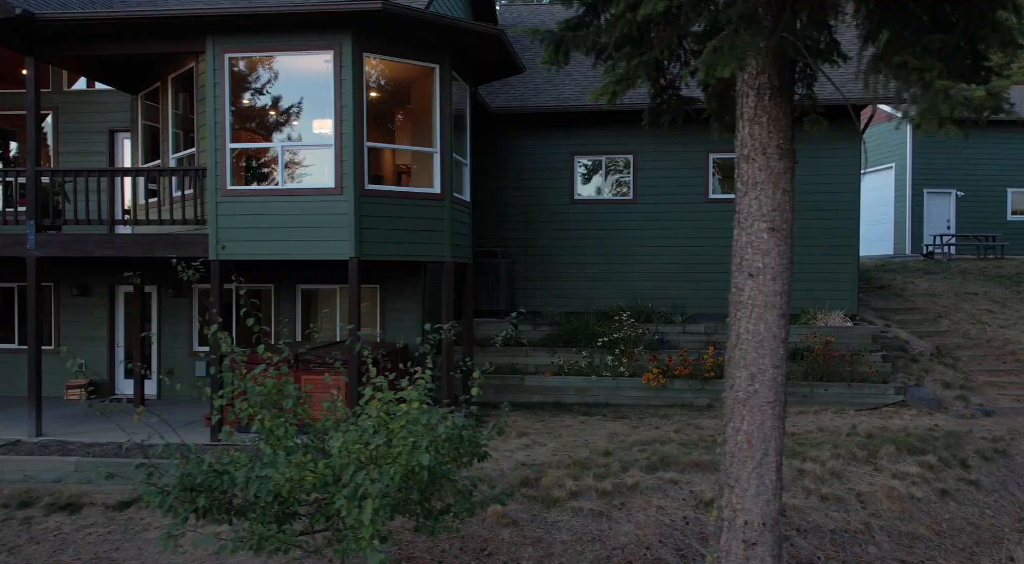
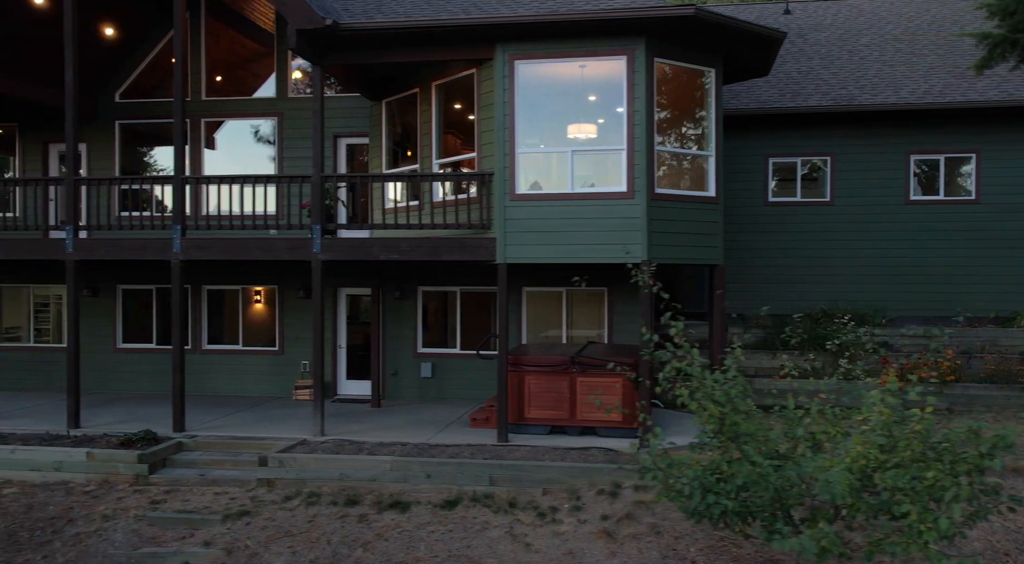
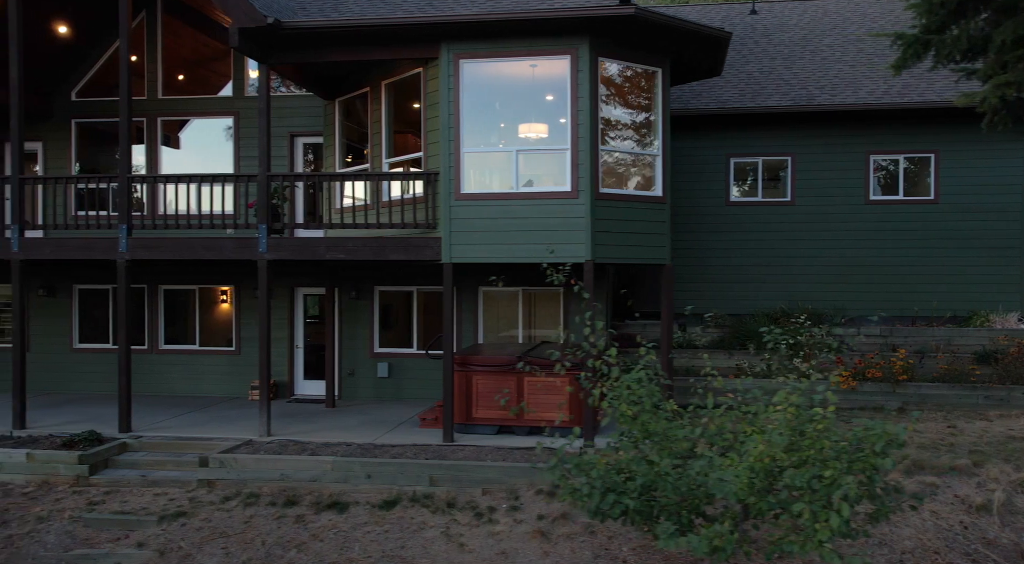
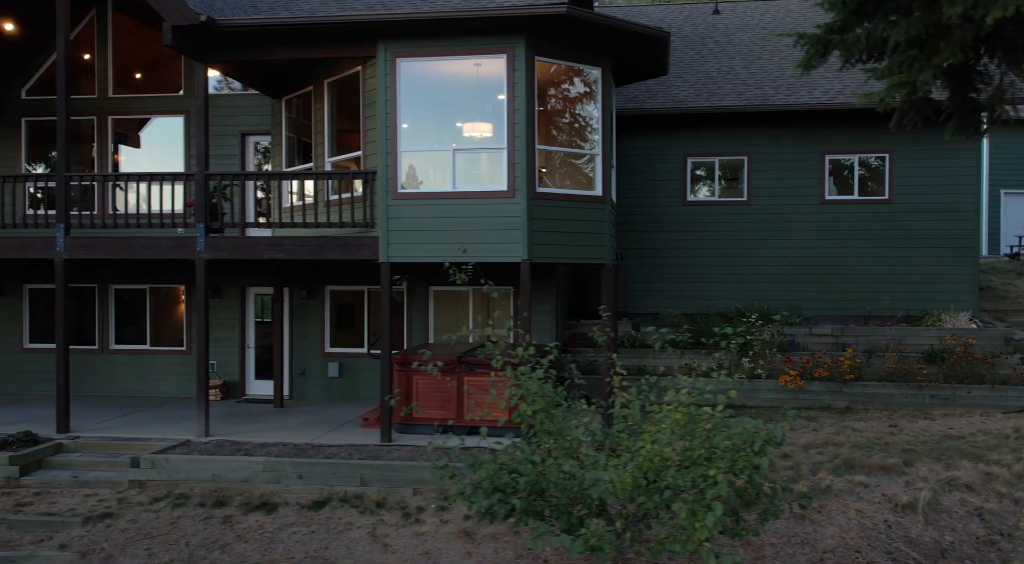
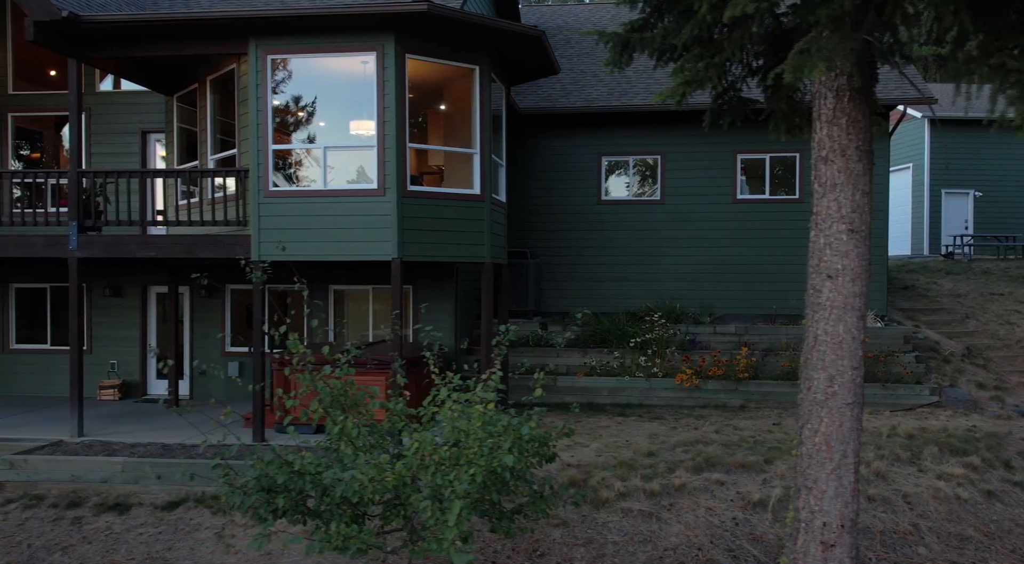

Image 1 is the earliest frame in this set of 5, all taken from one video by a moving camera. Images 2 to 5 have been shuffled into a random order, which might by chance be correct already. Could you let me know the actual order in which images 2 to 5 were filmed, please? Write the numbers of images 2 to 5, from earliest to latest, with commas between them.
5, 4, 3, 2
